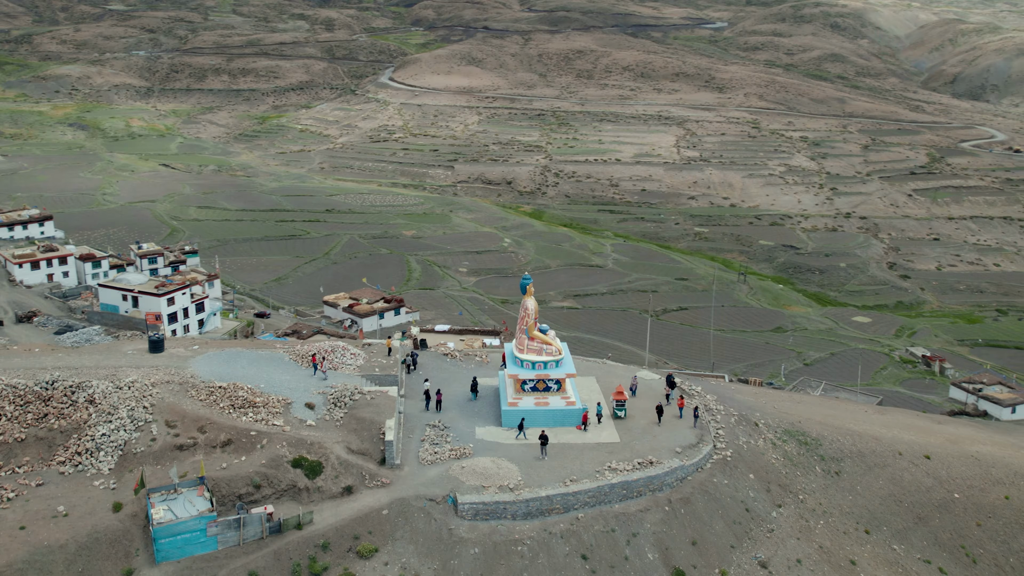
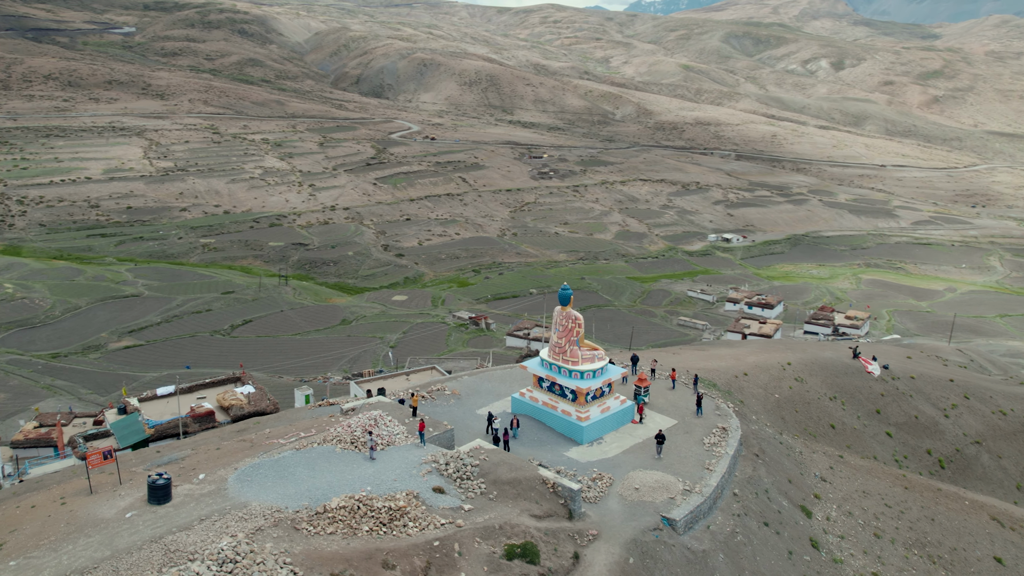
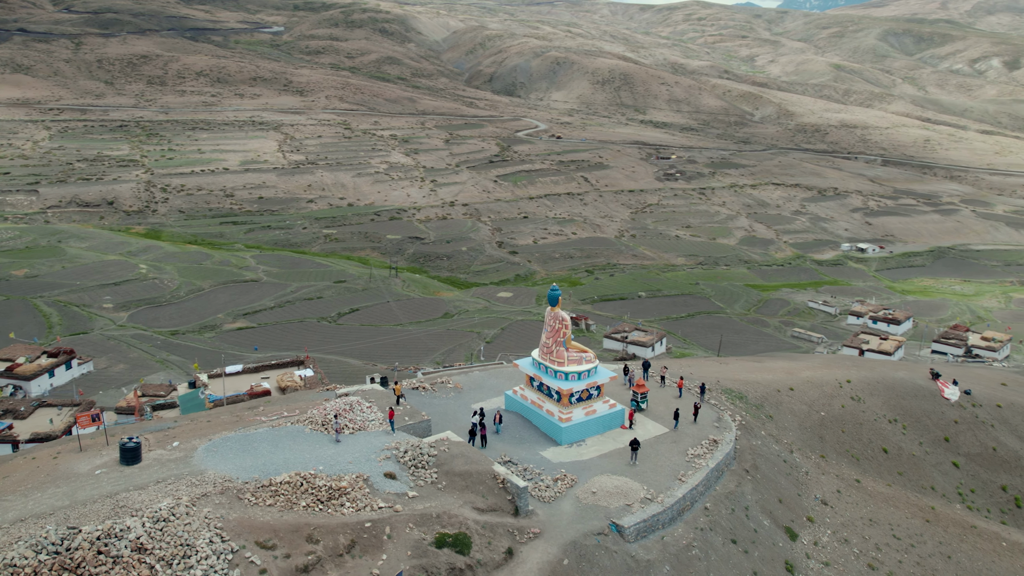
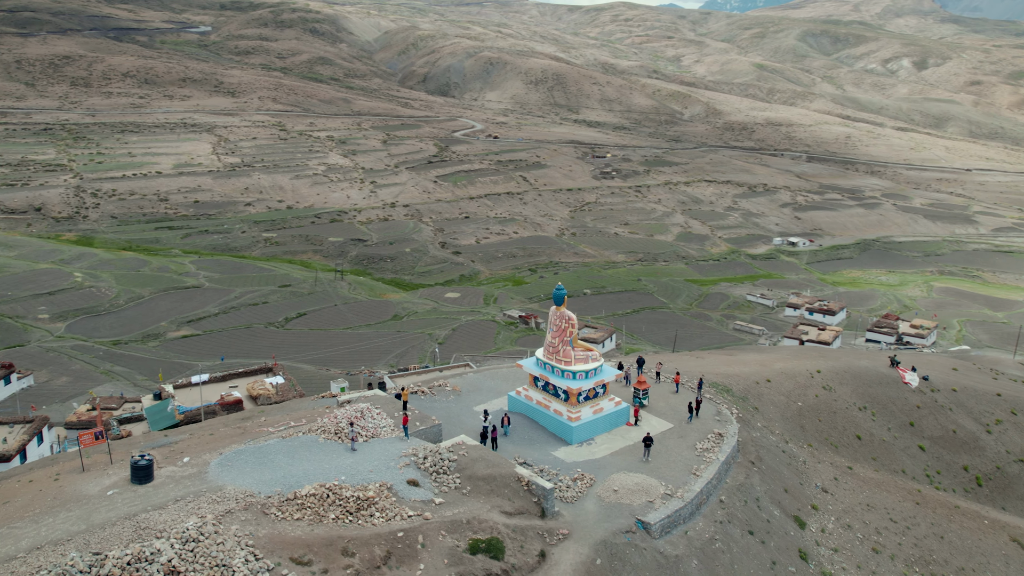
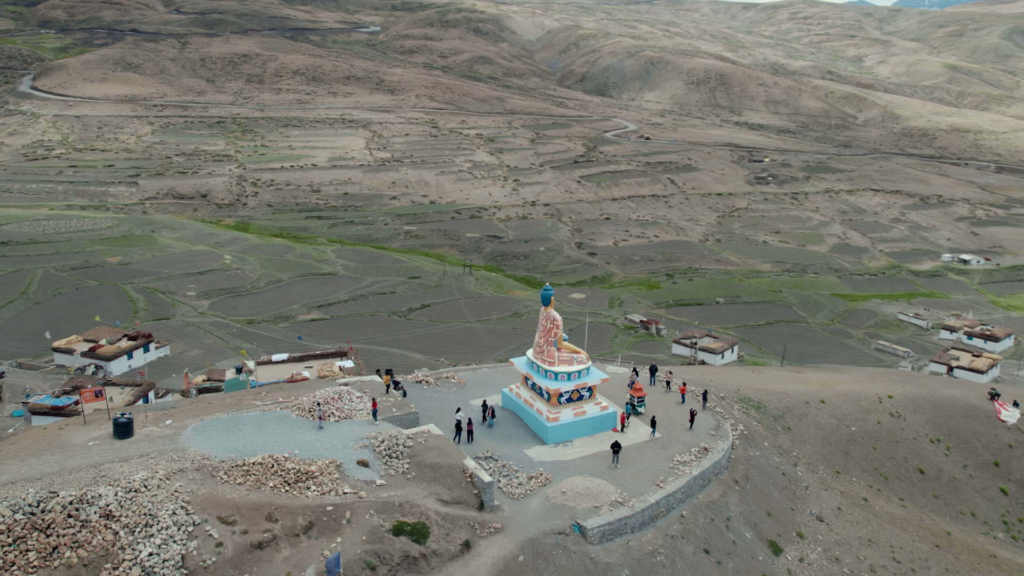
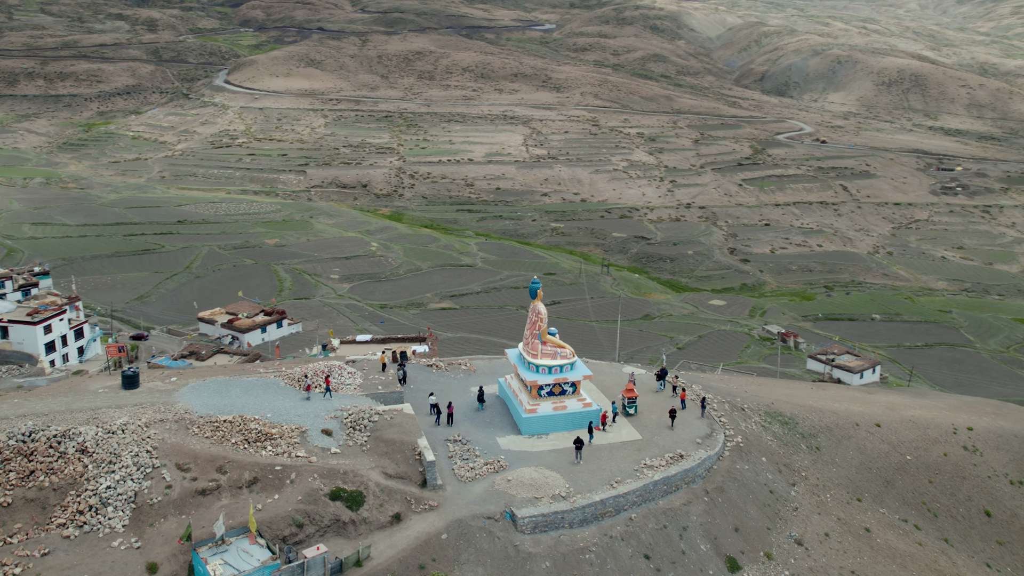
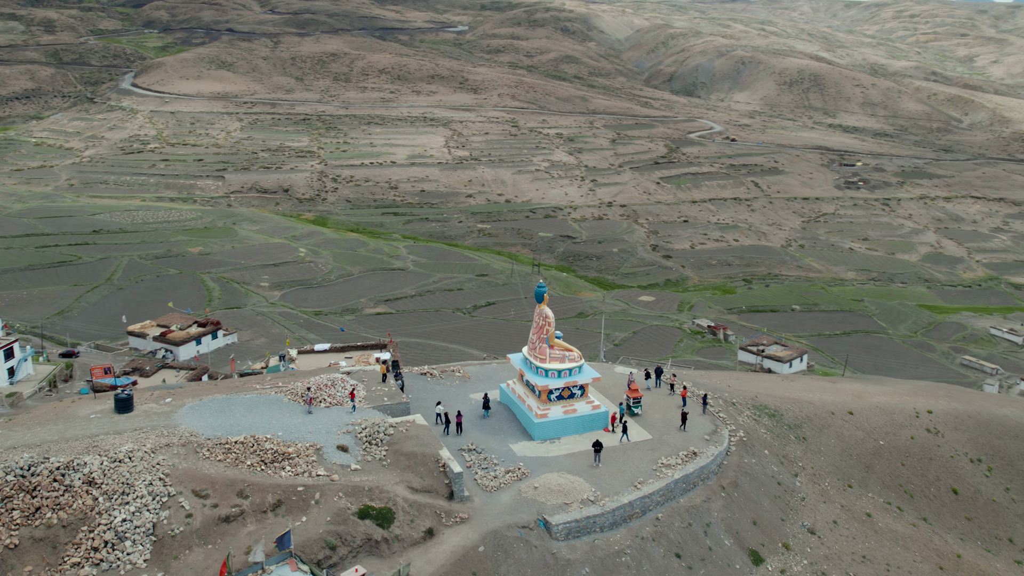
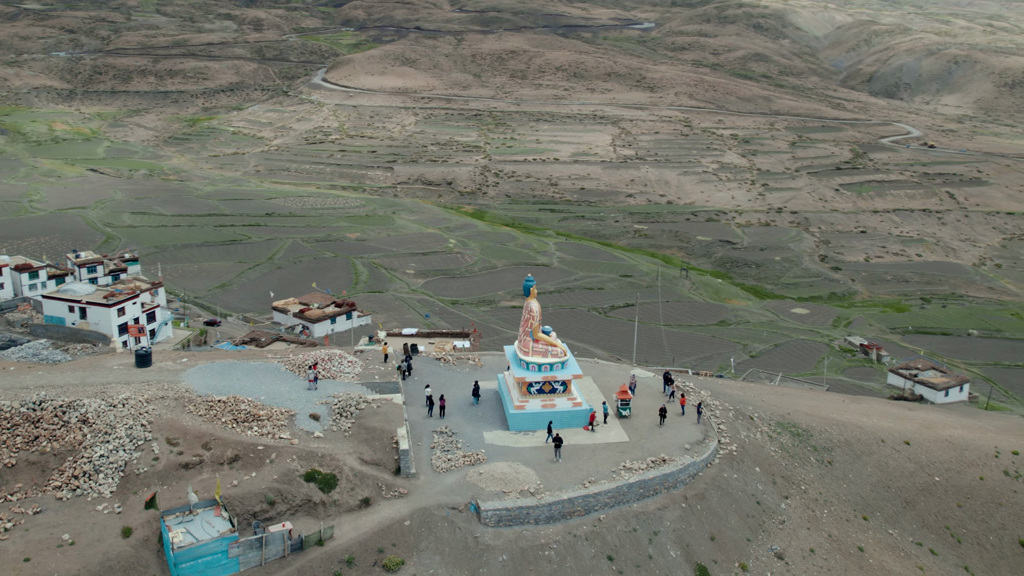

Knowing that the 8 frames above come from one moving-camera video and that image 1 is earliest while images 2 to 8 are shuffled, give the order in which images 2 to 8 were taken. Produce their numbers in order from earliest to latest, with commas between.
8, 6, 7, 5, 3, 4, 2
